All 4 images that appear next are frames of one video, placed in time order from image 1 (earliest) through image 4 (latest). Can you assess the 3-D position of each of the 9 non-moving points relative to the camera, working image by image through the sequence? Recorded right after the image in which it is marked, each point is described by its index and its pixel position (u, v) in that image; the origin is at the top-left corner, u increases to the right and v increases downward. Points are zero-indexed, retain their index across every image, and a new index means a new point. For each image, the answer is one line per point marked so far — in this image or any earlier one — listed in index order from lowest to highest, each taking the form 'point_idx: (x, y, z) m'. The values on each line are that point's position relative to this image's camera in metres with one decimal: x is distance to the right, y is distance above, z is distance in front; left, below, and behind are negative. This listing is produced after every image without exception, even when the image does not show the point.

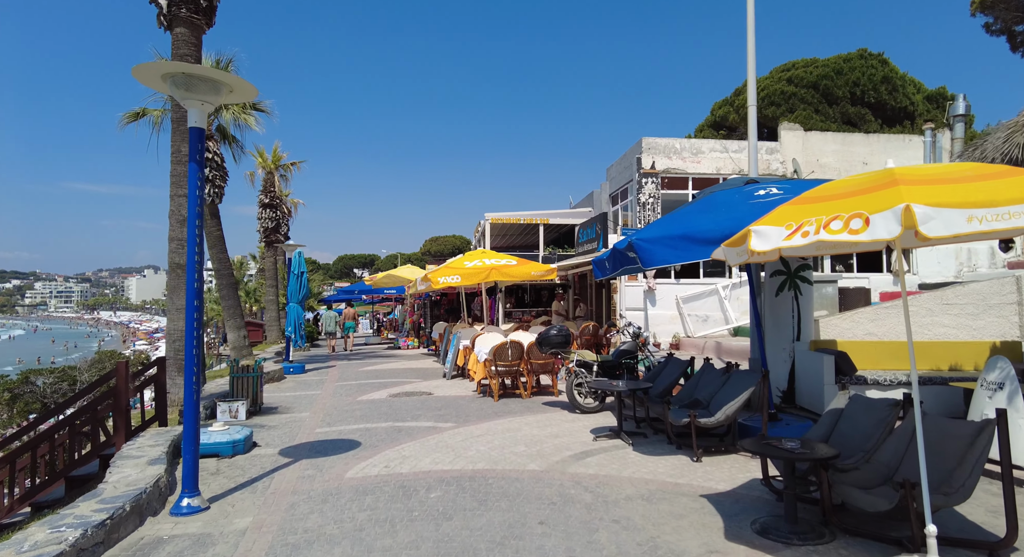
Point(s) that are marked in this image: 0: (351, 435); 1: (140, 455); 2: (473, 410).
0: (-2.0, -1.9, +7.6) m
1: (-3.3, -1.6, +5.6) m
2: (-0.5, -1.9, +8.9) m
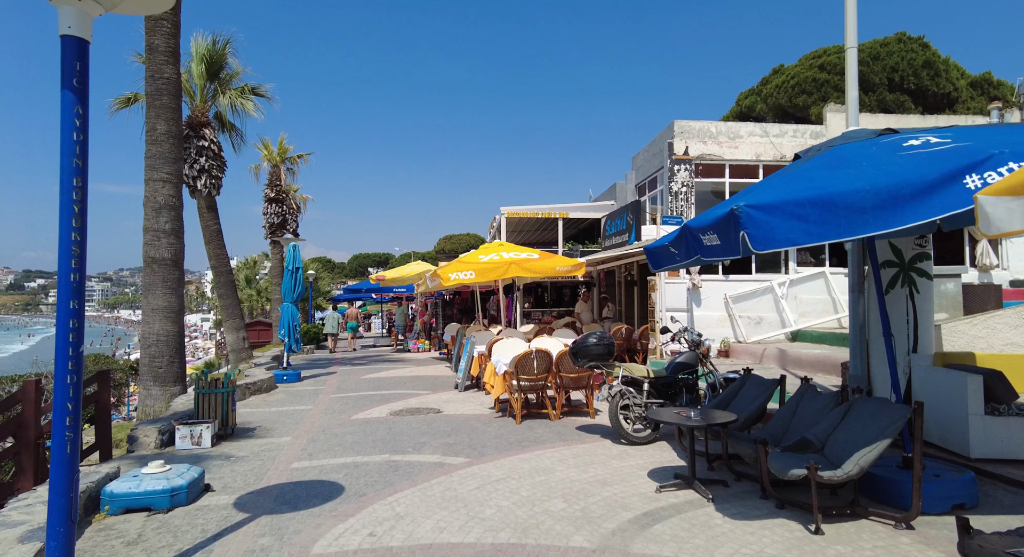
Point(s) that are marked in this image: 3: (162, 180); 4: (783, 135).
0: (-1.7, -1.9, +5.9) m
1: (-3.1, -1.5, +3.9) m
2: (-0.2, -1.8, +7.2) m
3: (-6.5, +1.8, +11.6) m
4: (+8.3, +4.4, +19.1) m
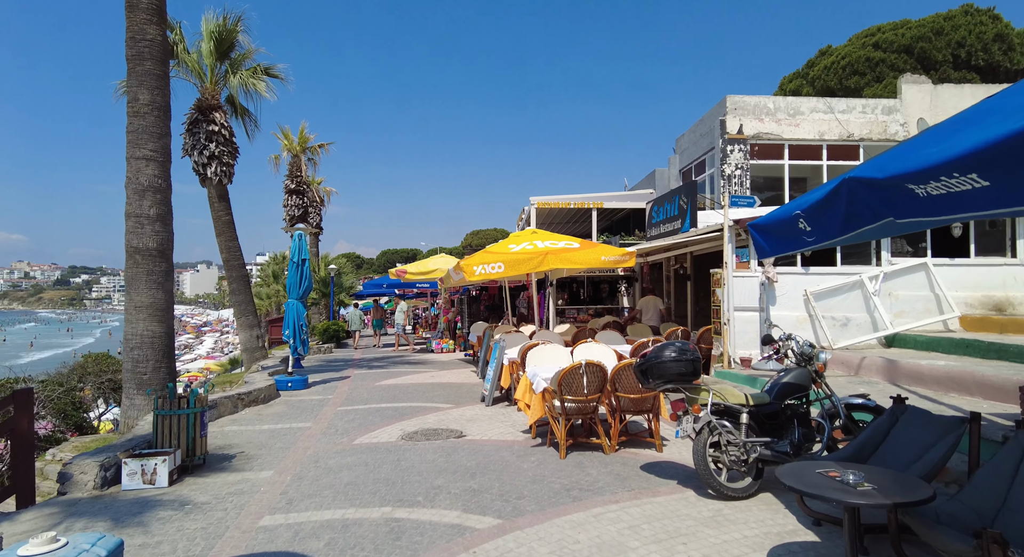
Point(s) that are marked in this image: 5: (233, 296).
0: (-1.4, -1.8, +4.2) m
1: (-2.9, -1.5, +2.3) m
2: (+0.2, -1.7, +5.4) m
3: (-6.0, +1.9, +10.1) m
4: (+9.2, +4.6, +16.9) m
5: (-8.9, -0.6, +19.9) m
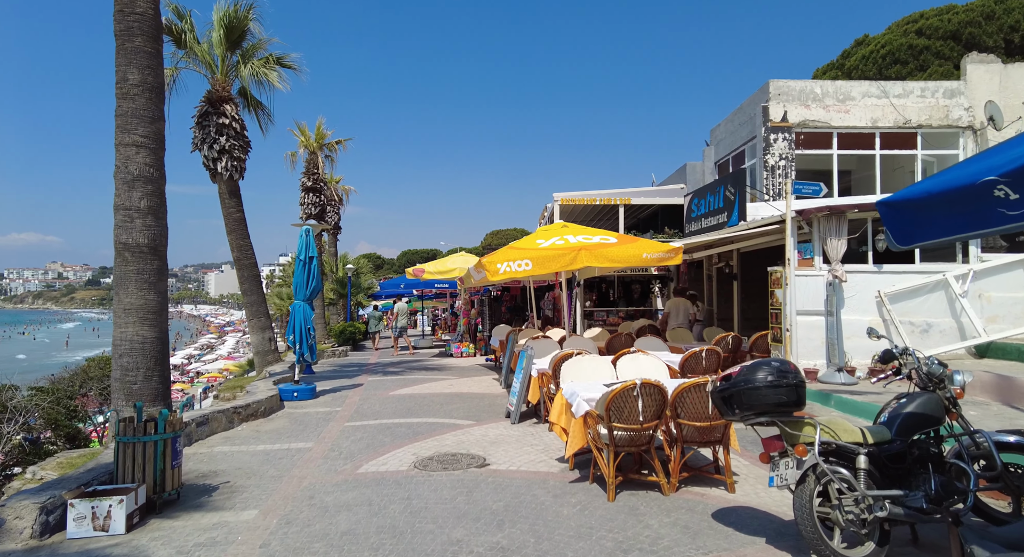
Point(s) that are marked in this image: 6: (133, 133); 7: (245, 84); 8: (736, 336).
0: (-1.1, -1.8, +3.1) m
1: (-2.7, -1.5, +1.2) m
2: (+0.4, -1.7, +4.3) m
3: (-5.5, +2.0, +9.2) m
4: (+9.8, +4.6, +15.5) m
5: (-8.2, -0.6, +19.0) m
6: (-5.5, +2.1, +9.1) m
7: (-8.2, +6.0, +19.2) m
8: (+3.3, -0.9, +9.2) m
